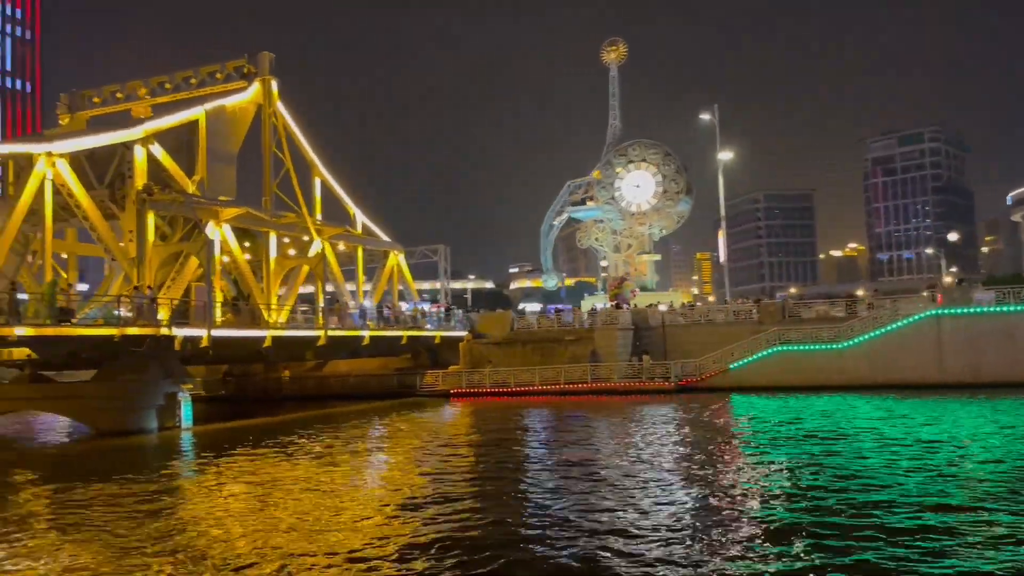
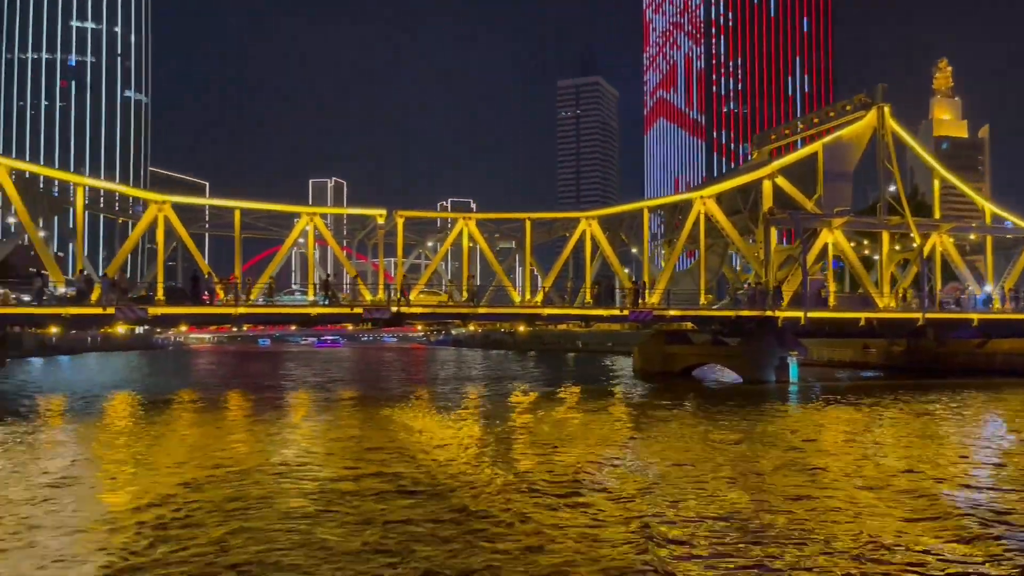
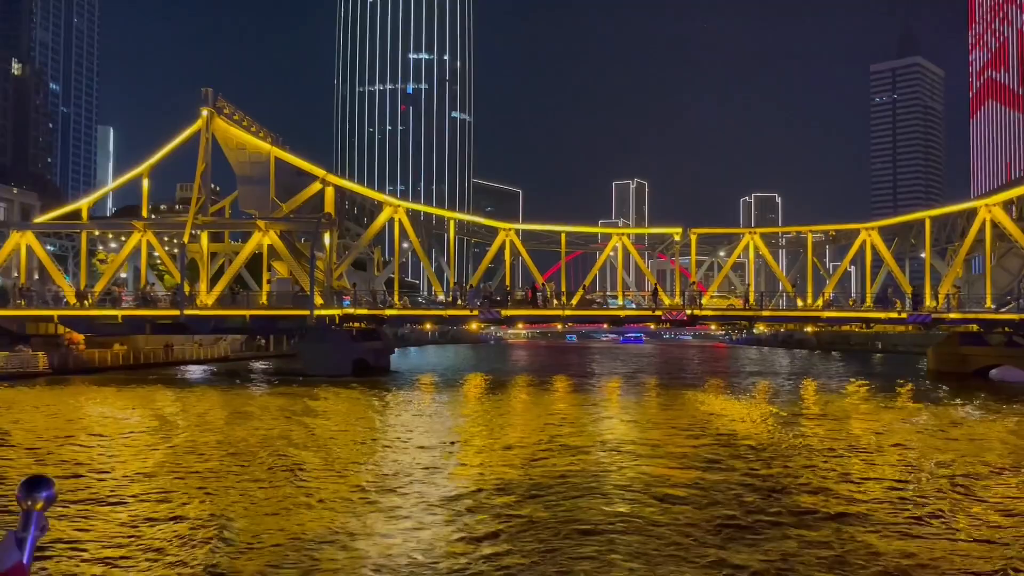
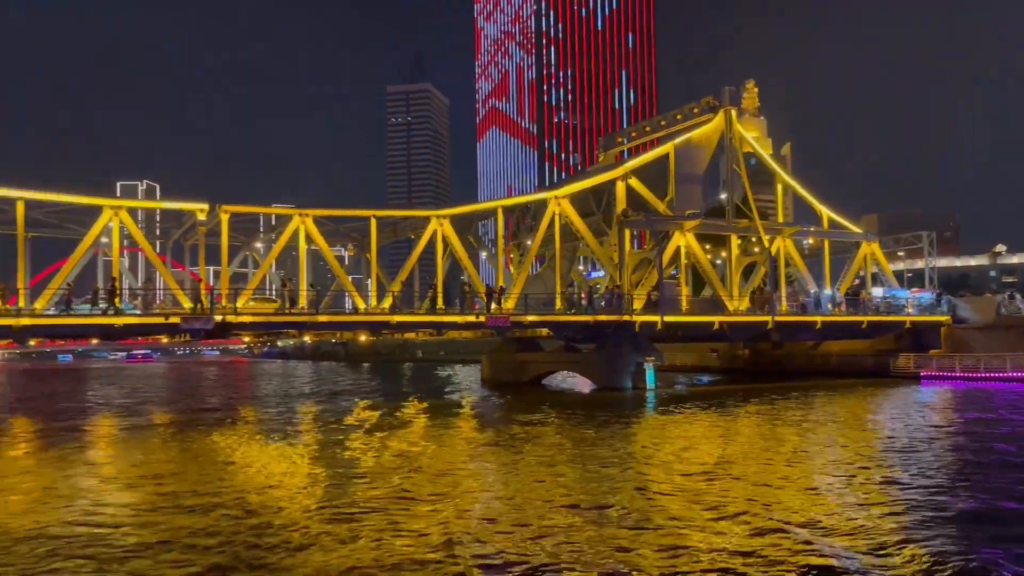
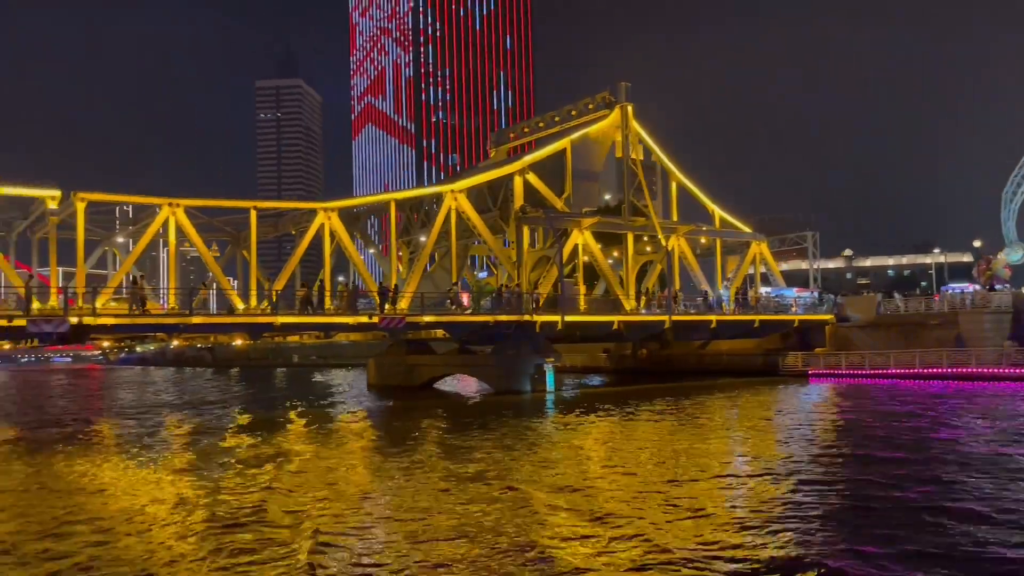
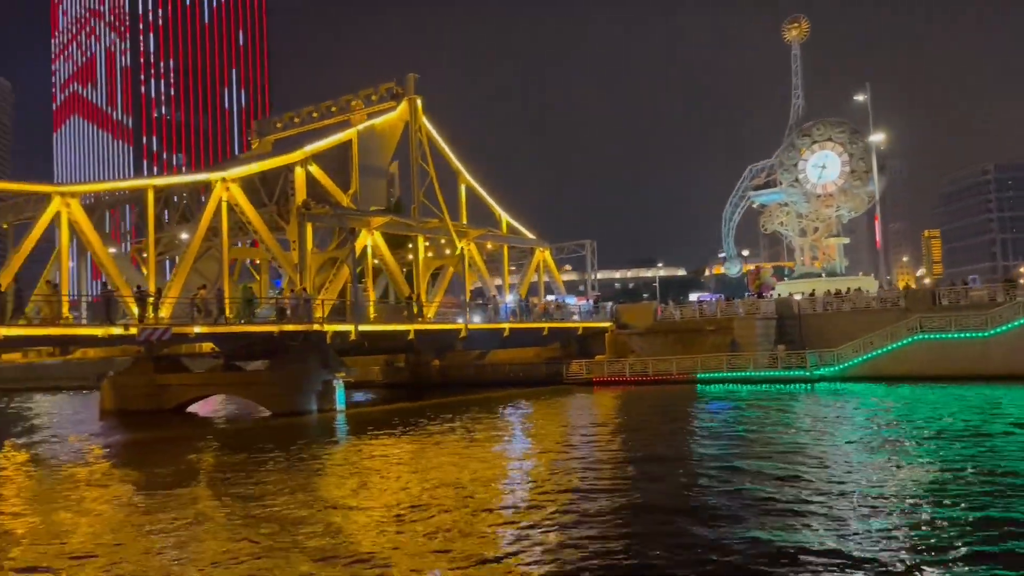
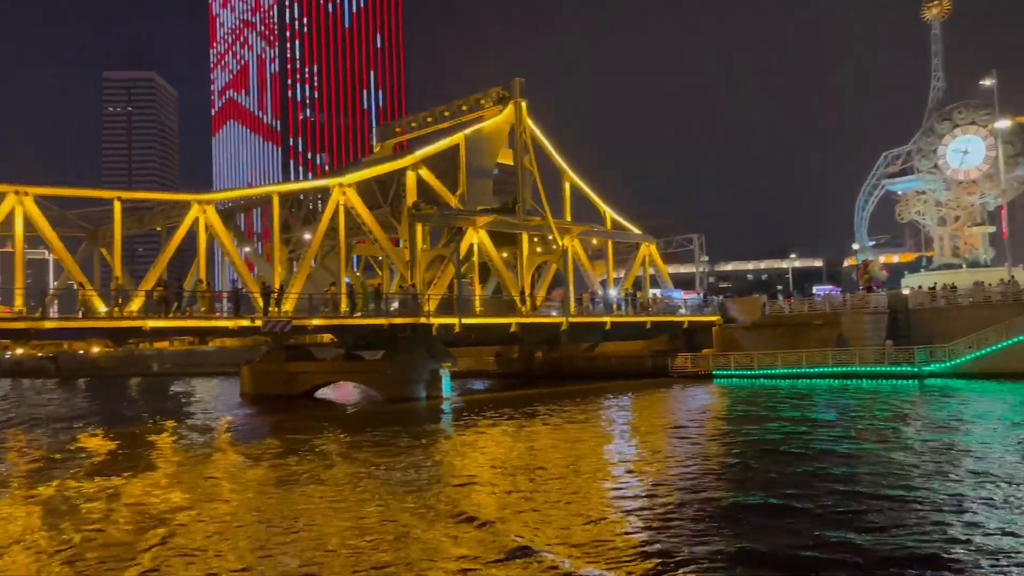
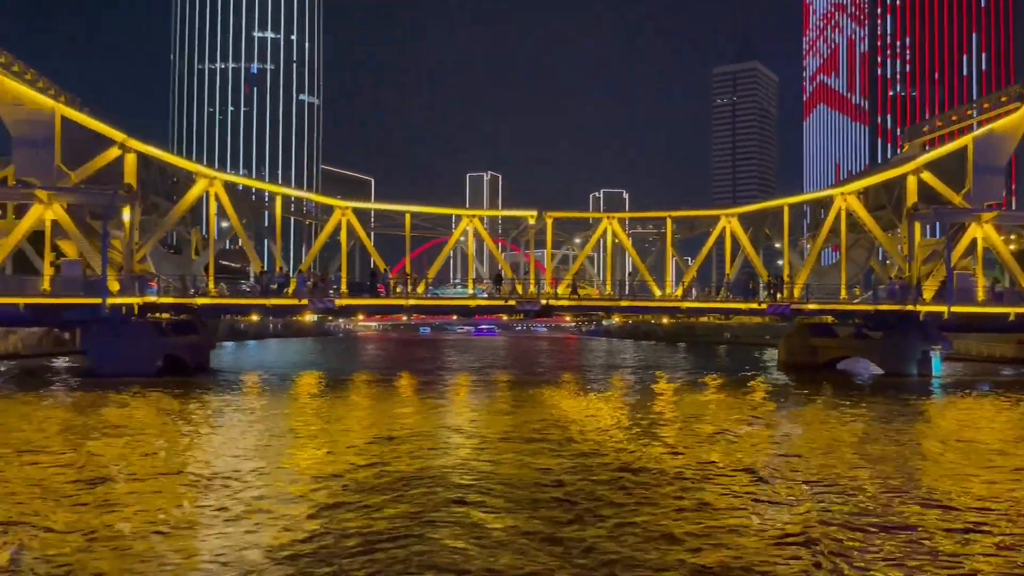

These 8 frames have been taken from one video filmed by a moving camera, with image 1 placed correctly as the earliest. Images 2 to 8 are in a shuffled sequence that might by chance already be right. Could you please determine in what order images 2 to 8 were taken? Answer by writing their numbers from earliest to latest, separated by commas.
6, 7, 5, 4, 2, 8, 3
